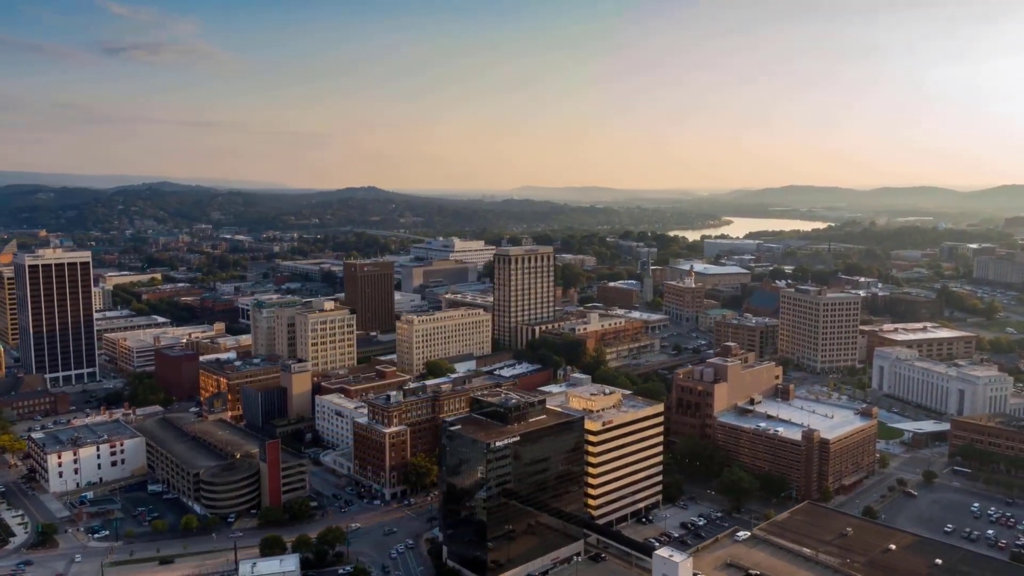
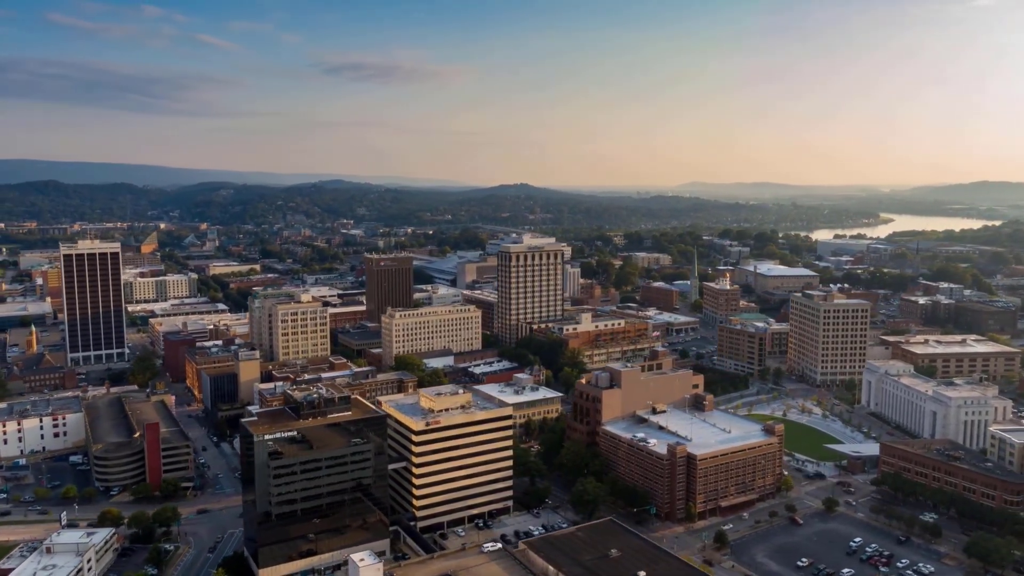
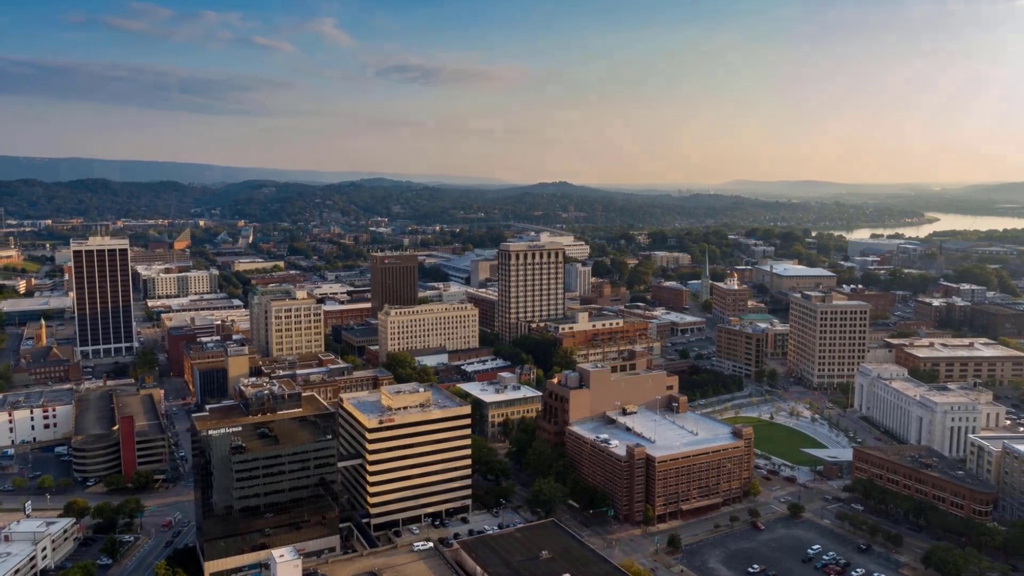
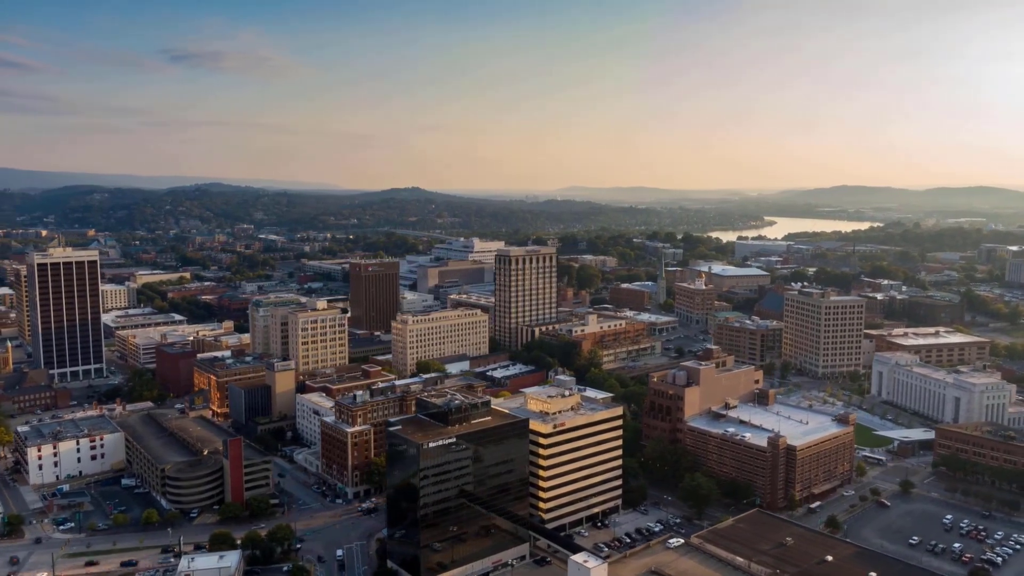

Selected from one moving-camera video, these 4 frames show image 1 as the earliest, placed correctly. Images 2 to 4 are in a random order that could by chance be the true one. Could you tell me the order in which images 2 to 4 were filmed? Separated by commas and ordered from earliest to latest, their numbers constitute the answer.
4, 2, 3
